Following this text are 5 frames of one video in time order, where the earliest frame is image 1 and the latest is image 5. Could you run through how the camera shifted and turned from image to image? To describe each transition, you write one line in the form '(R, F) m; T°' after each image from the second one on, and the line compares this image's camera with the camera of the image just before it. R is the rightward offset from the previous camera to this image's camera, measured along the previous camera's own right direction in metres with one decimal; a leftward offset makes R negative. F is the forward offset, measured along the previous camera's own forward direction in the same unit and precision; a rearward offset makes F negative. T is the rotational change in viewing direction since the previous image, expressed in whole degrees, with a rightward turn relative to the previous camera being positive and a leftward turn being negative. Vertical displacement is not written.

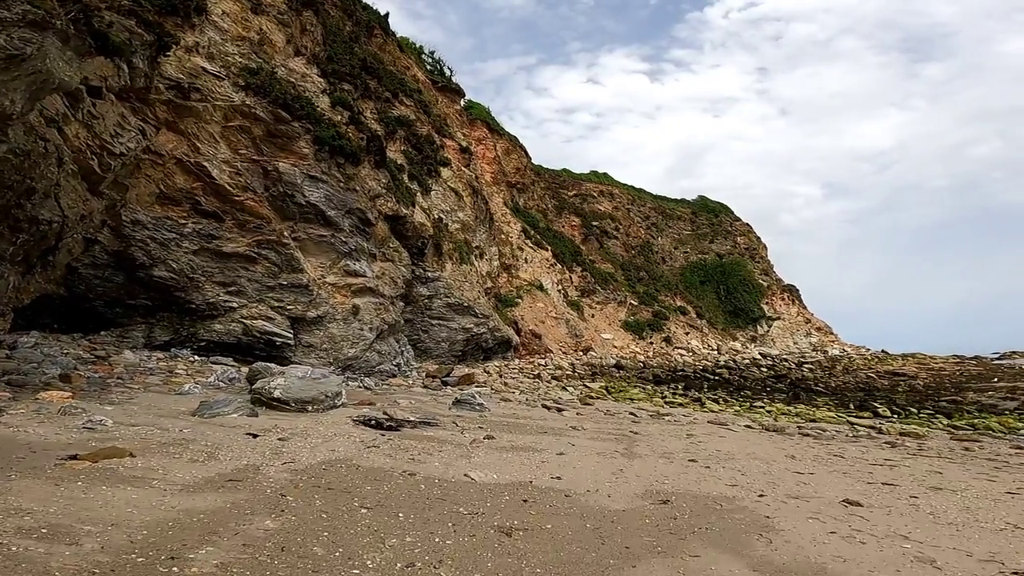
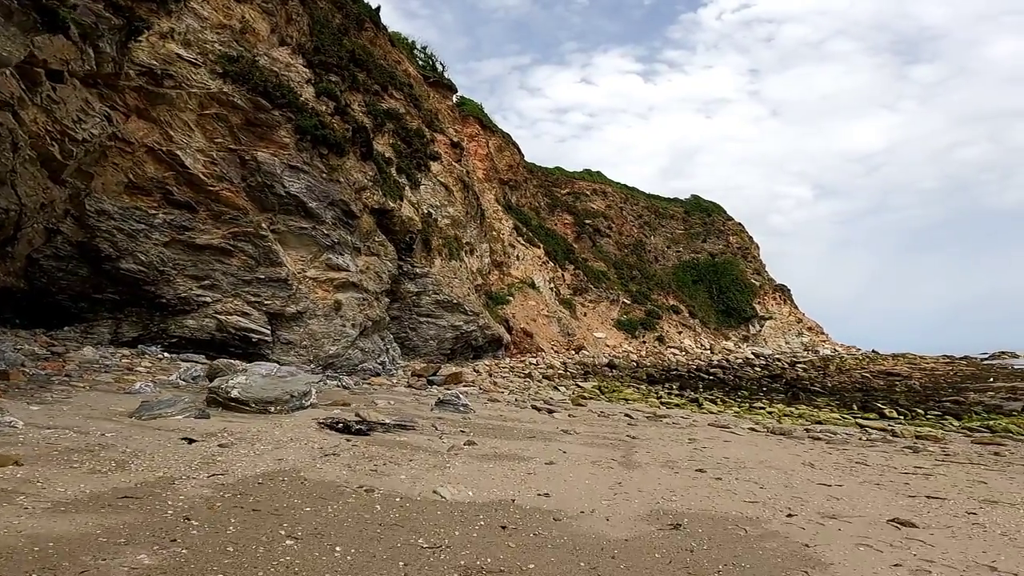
(+0.1, +0.8) m; +1°
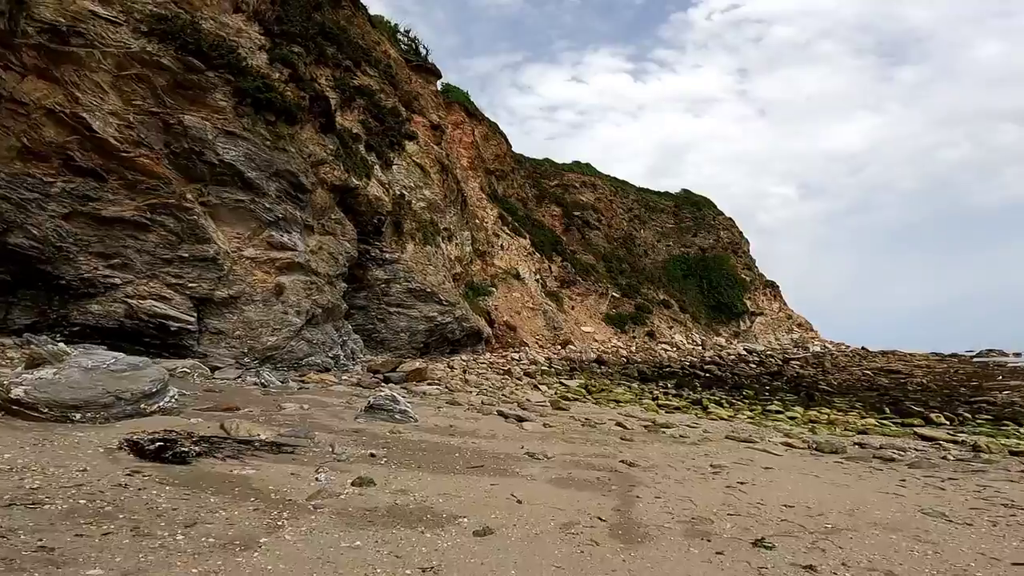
(+0.5, +2.5) m; +1°
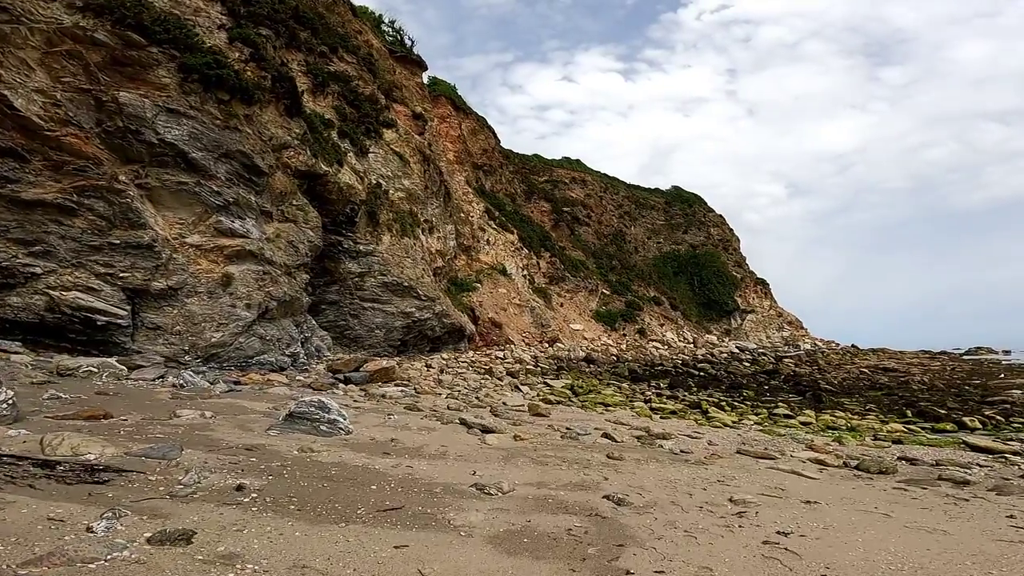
(+0.3, +1.5) m; +1°
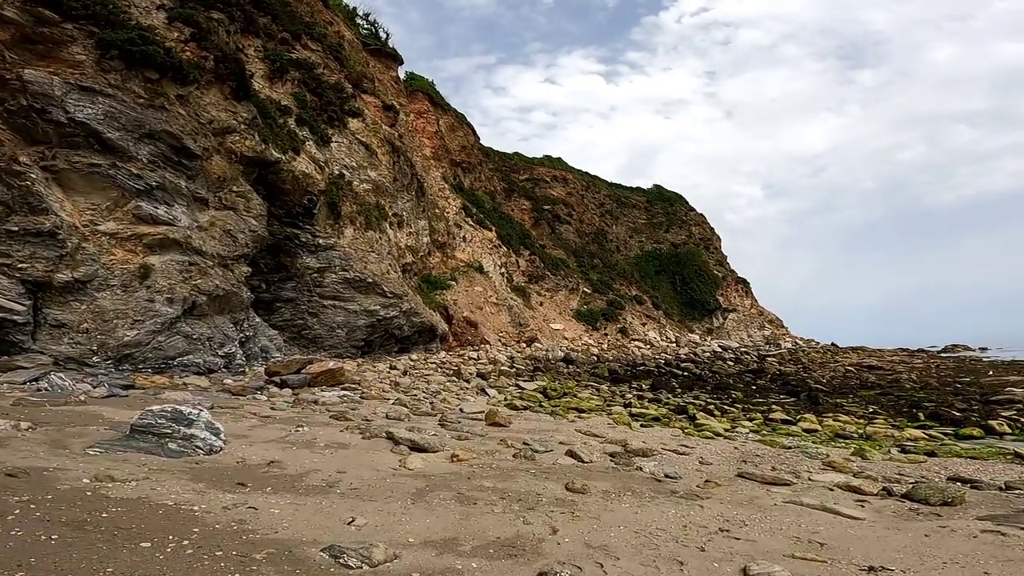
(+0.4, +1.5) m; +2°
